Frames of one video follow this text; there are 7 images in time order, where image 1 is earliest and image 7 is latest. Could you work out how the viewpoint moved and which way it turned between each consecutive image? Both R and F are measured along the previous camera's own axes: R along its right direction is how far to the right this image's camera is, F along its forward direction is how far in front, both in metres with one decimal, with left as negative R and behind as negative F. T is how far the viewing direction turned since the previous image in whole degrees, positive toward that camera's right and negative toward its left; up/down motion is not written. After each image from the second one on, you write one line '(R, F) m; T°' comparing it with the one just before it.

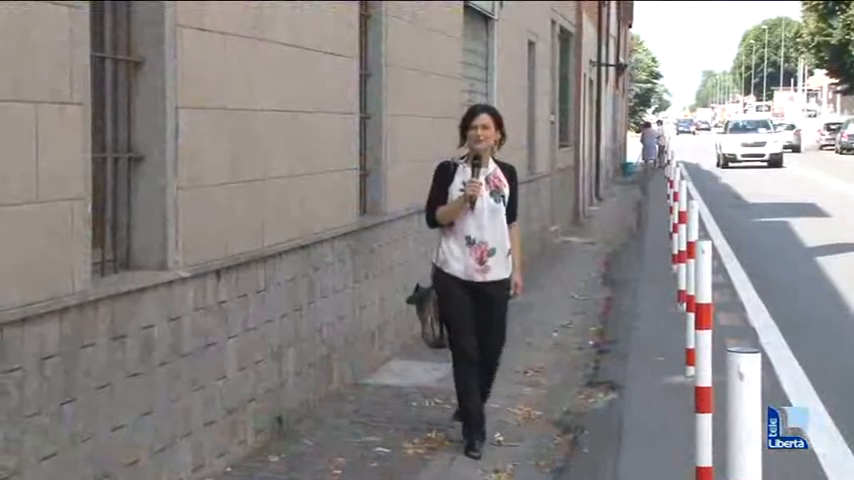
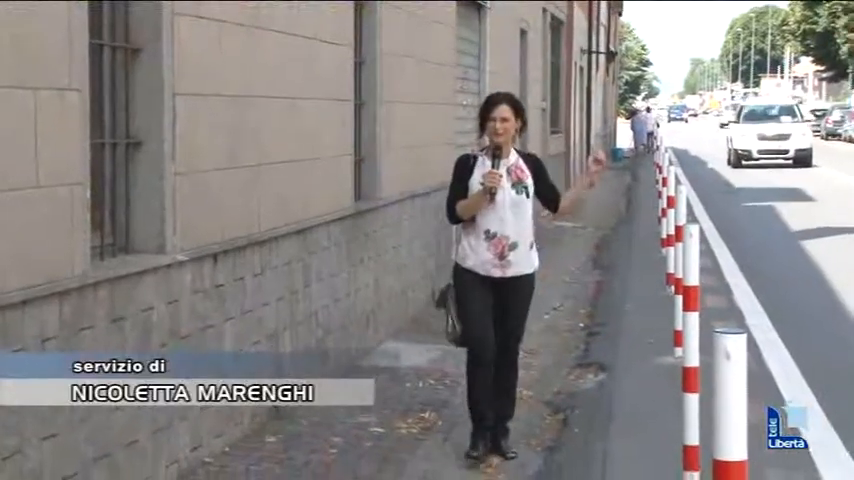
(0.0, -0.1) m; 0°
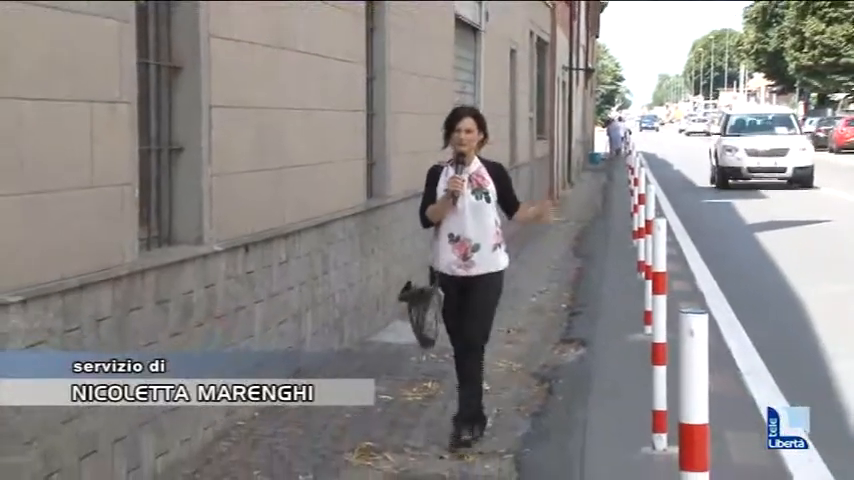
(+0.1, -0.7) m; -1°
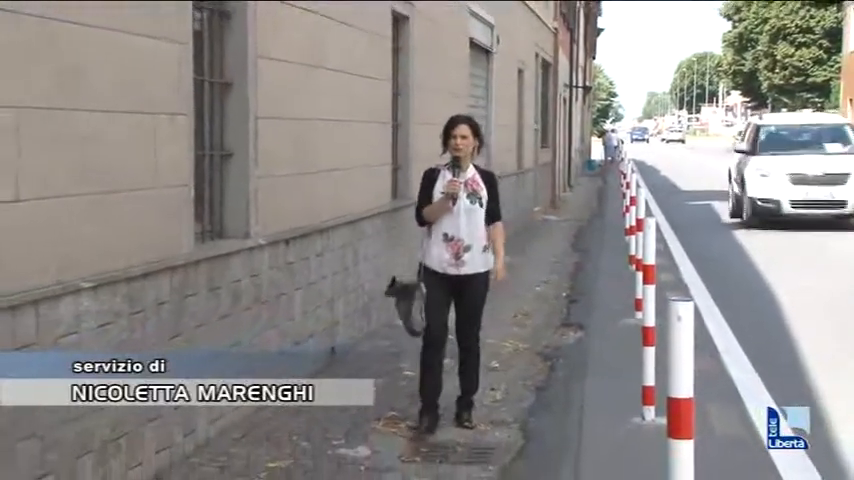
(+0.1, -0.8) m; -2°
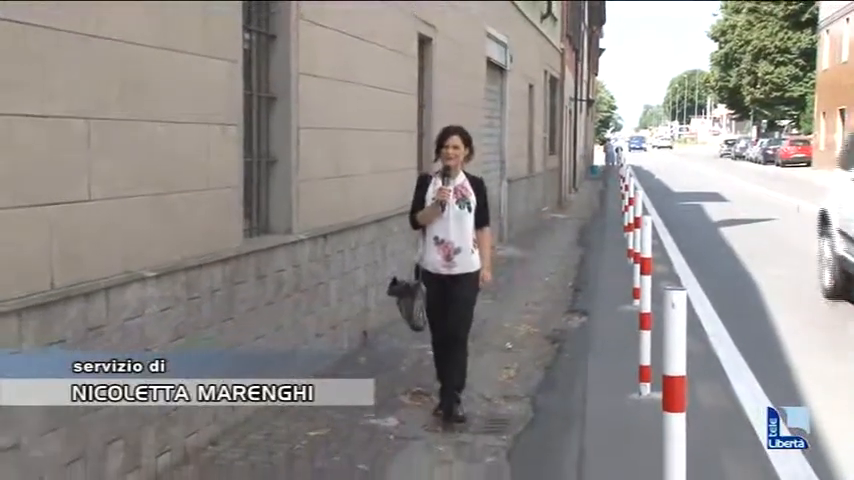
(+0.1, -0.8) m; -2°
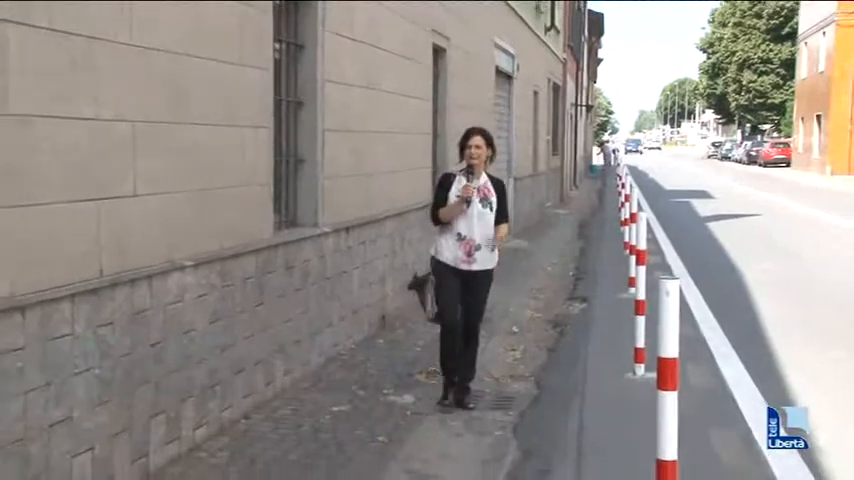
(0.0, -0.7) m; -1°
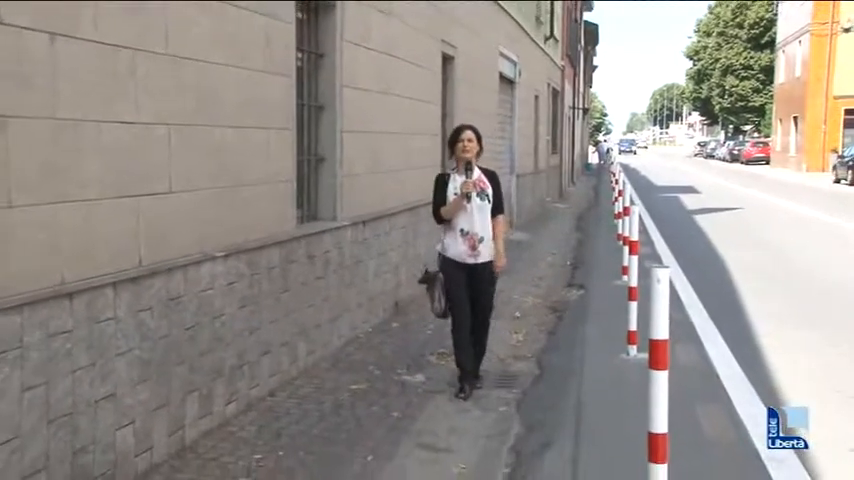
(0.0, -0.7) m; 0°
